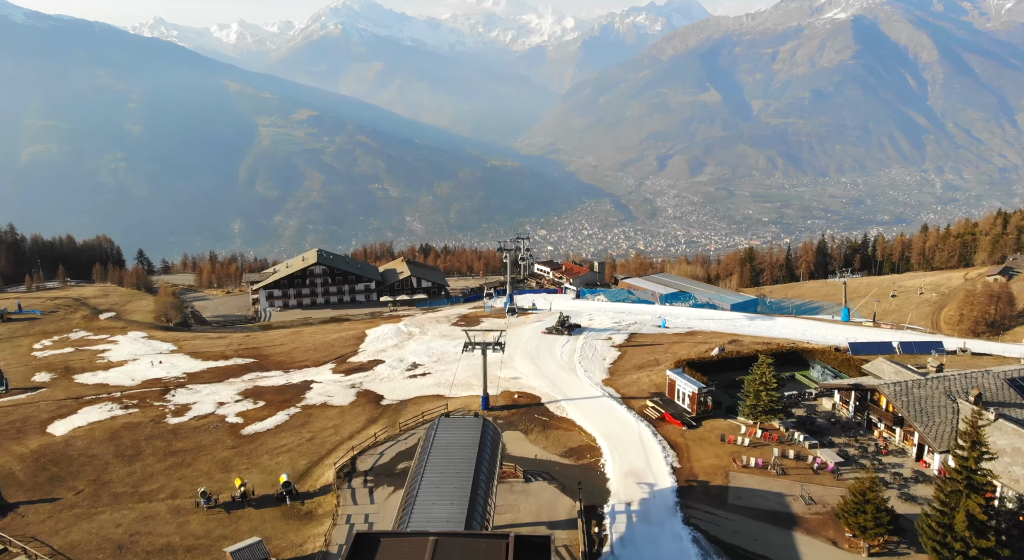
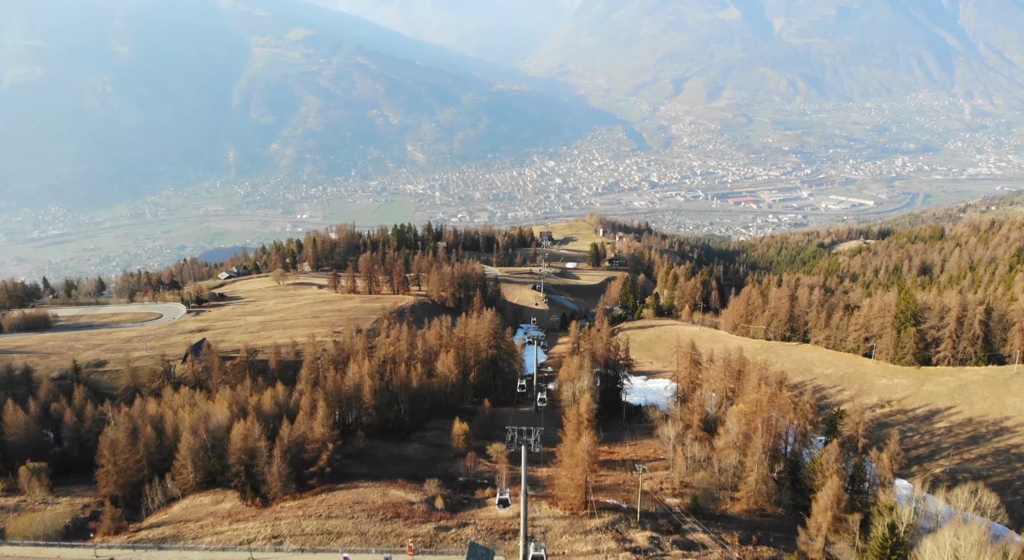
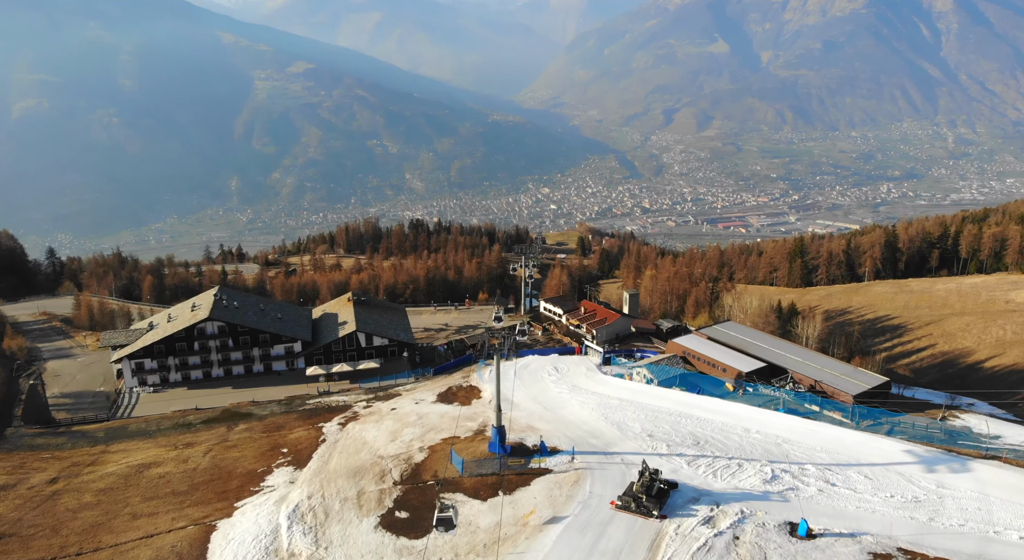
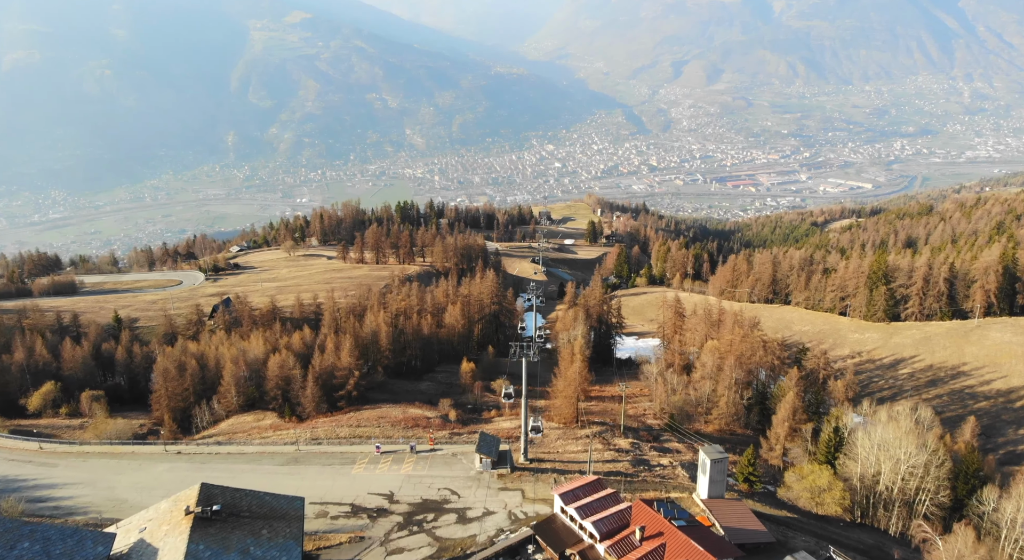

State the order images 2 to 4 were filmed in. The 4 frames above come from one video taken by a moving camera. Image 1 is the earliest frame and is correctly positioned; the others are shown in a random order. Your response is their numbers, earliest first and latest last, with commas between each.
3, 4, 2
